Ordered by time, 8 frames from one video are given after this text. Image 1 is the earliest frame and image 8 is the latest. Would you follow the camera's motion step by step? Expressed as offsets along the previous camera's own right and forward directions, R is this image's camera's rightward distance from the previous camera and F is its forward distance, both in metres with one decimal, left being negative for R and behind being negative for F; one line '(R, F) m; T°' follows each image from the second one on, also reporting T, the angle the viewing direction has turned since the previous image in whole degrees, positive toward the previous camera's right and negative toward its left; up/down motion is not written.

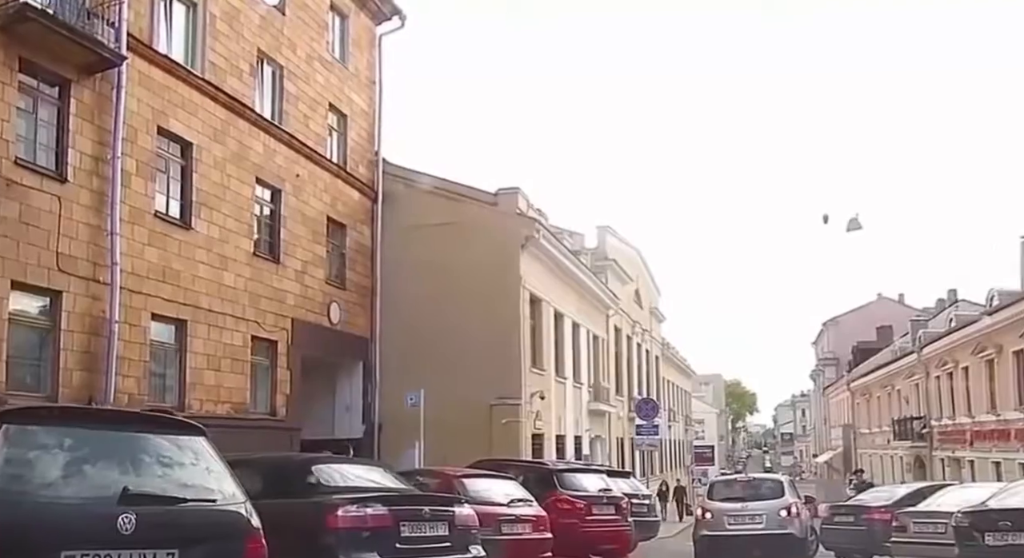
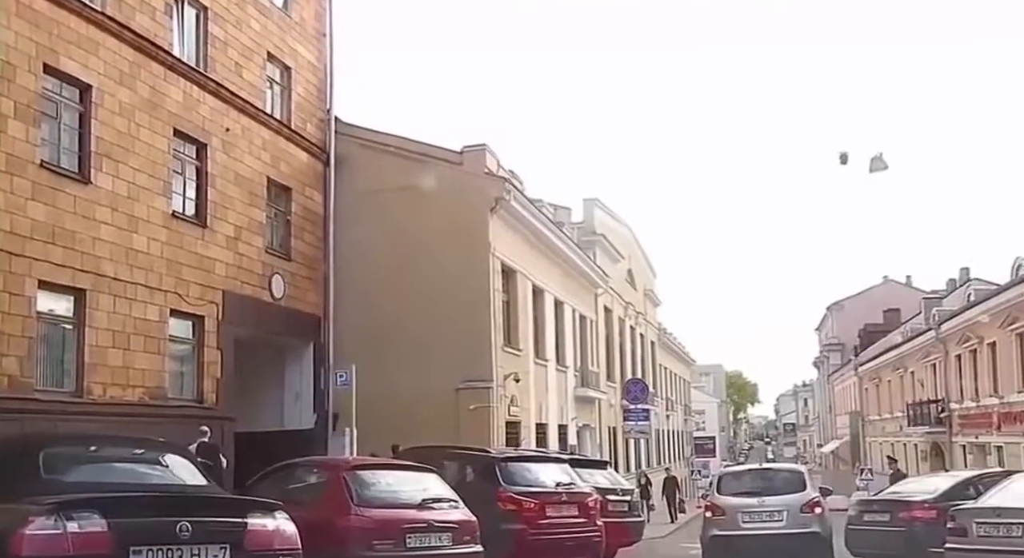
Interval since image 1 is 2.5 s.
(+0.5, +2.8) m; 0°
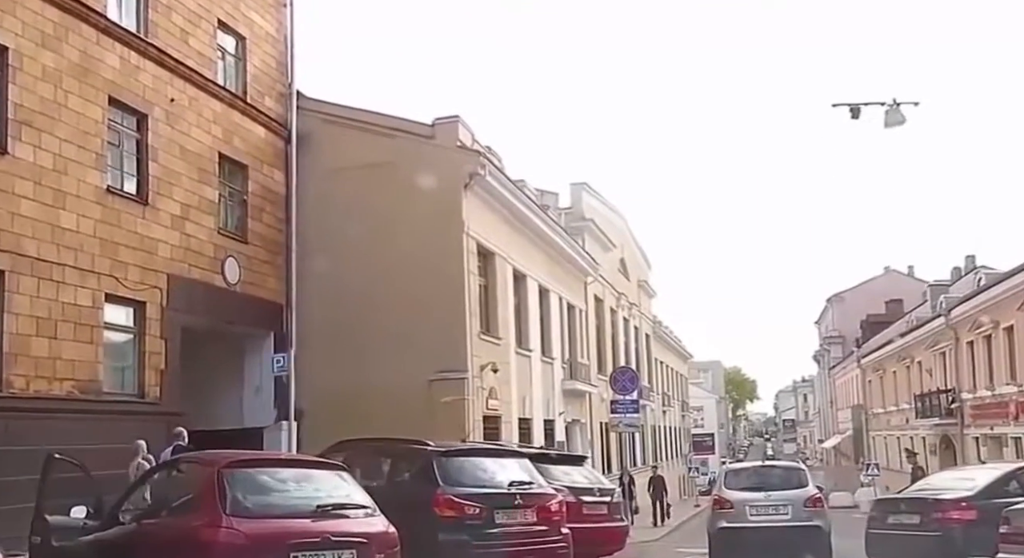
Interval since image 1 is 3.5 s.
(+0.3, +1.7) m; 0°
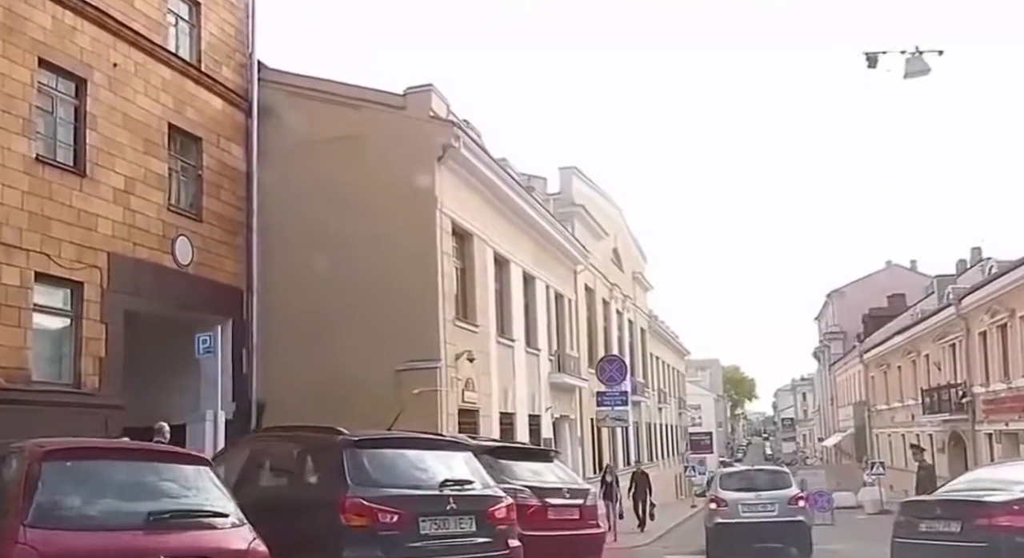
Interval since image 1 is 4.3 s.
(+0.3, +1.5) m; 0°
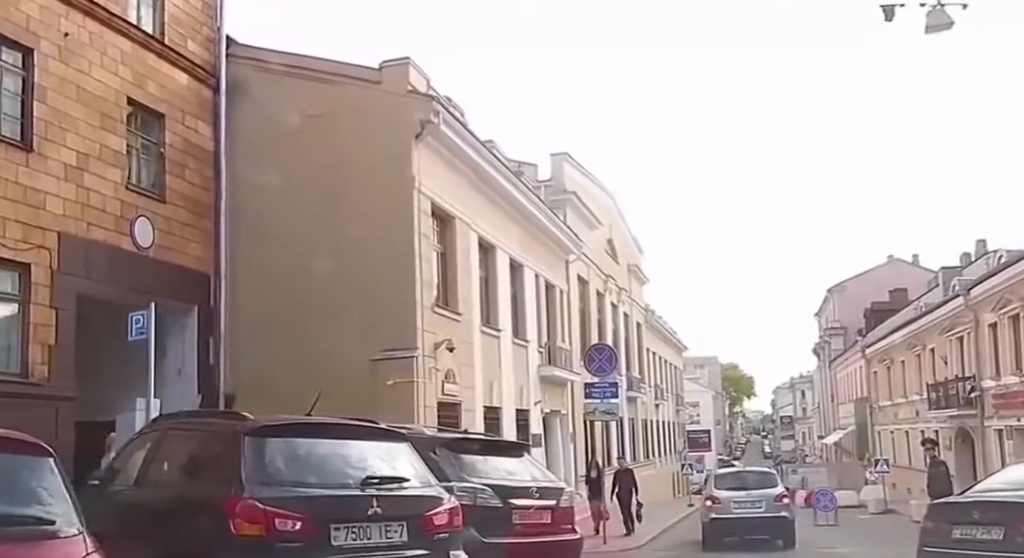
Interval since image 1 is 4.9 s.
(+0.2, +1.1) m; 0°
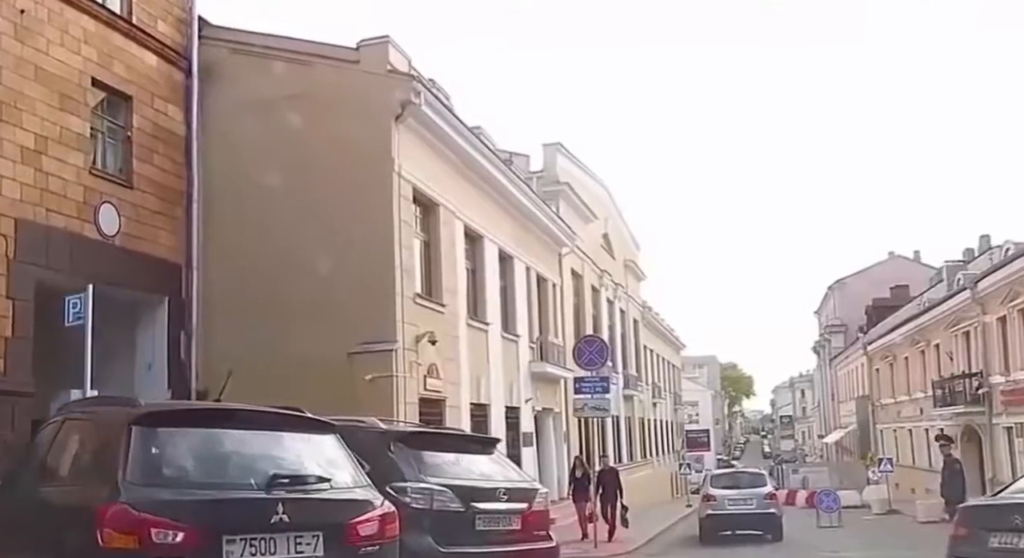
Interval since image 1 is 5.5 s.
(+0.2, +0.8) m; 0°
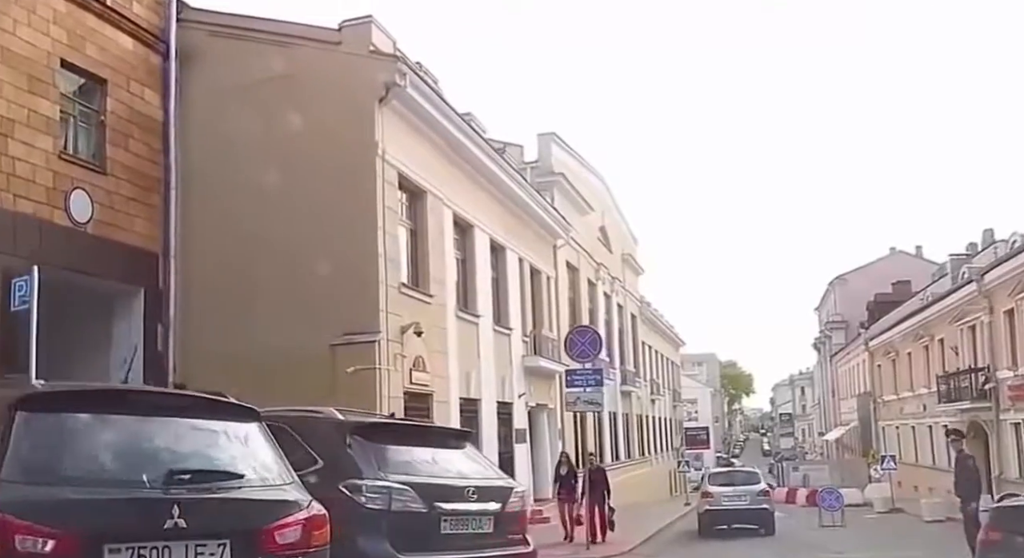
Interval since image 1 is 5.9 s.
(+0.1, +0.6) m; 0°
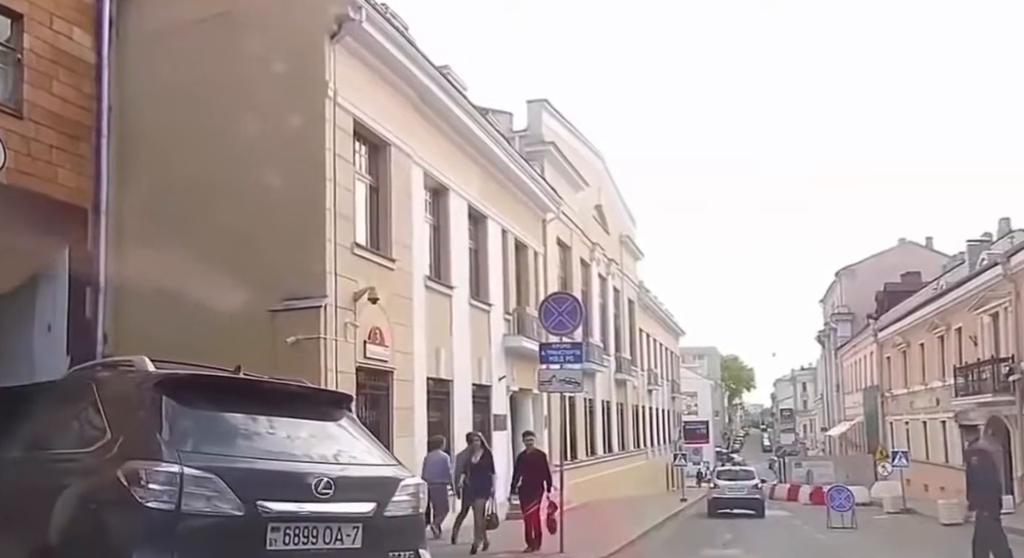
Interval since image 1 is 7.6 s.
(+0.3, +1.8) m; 0°
